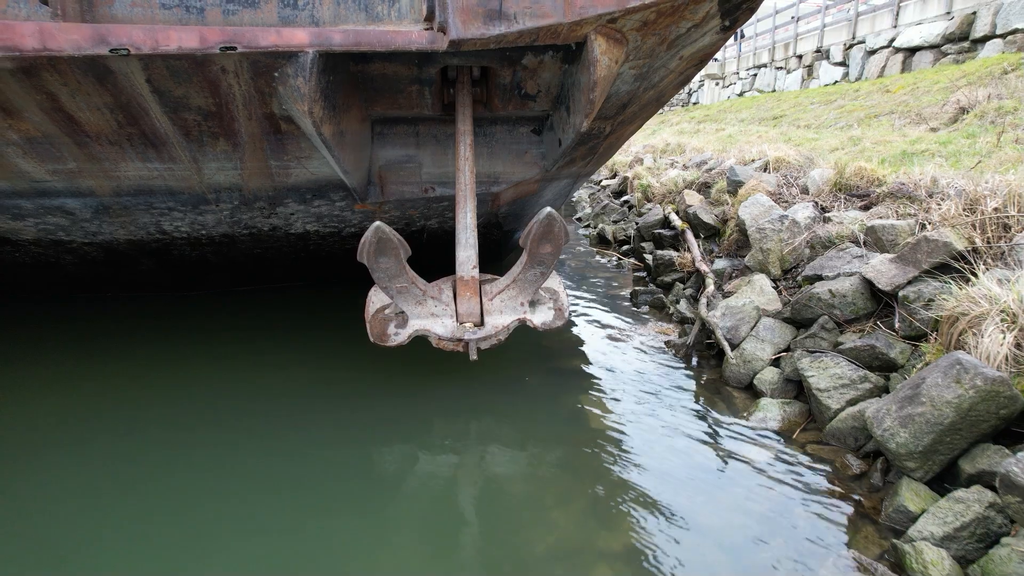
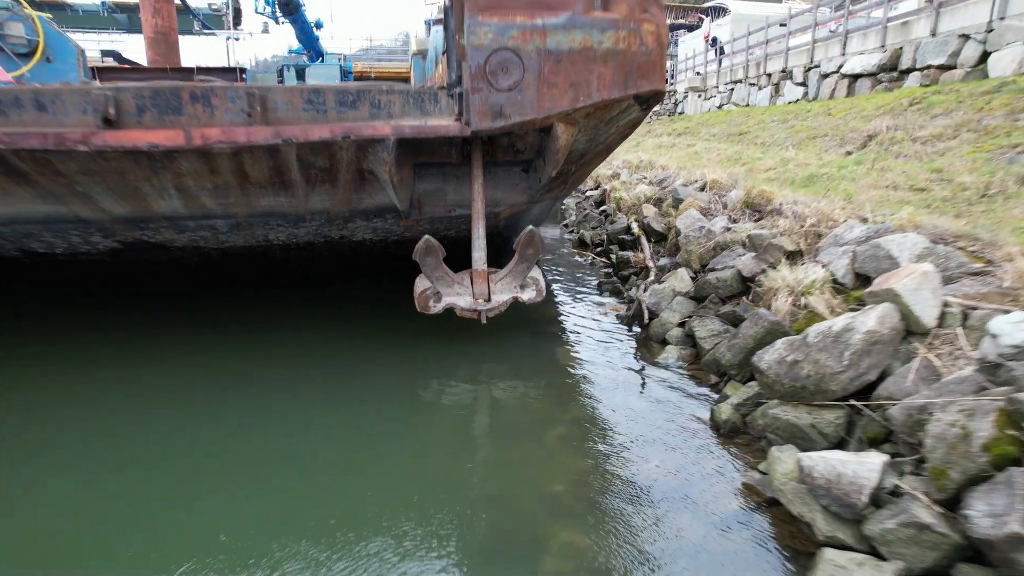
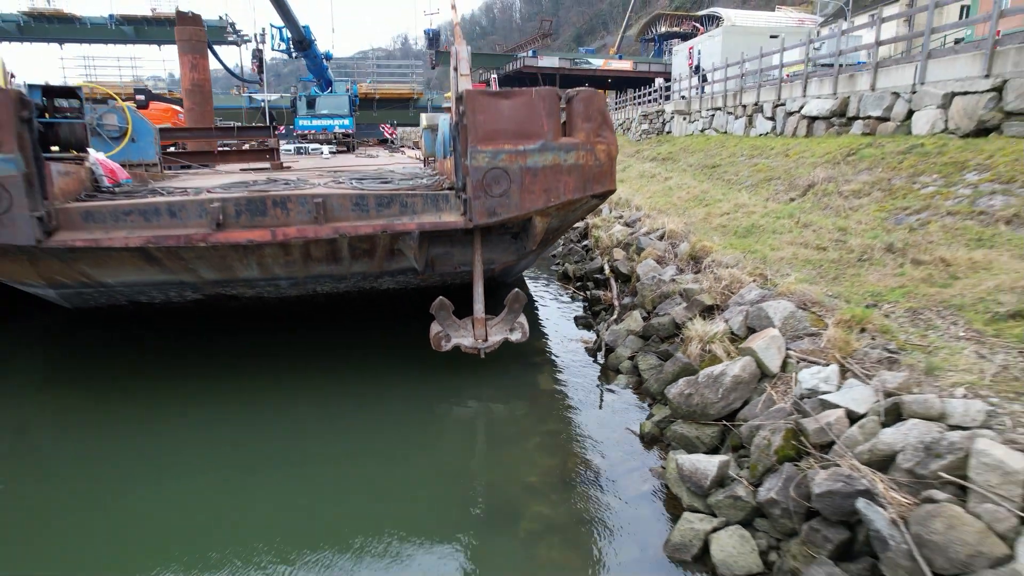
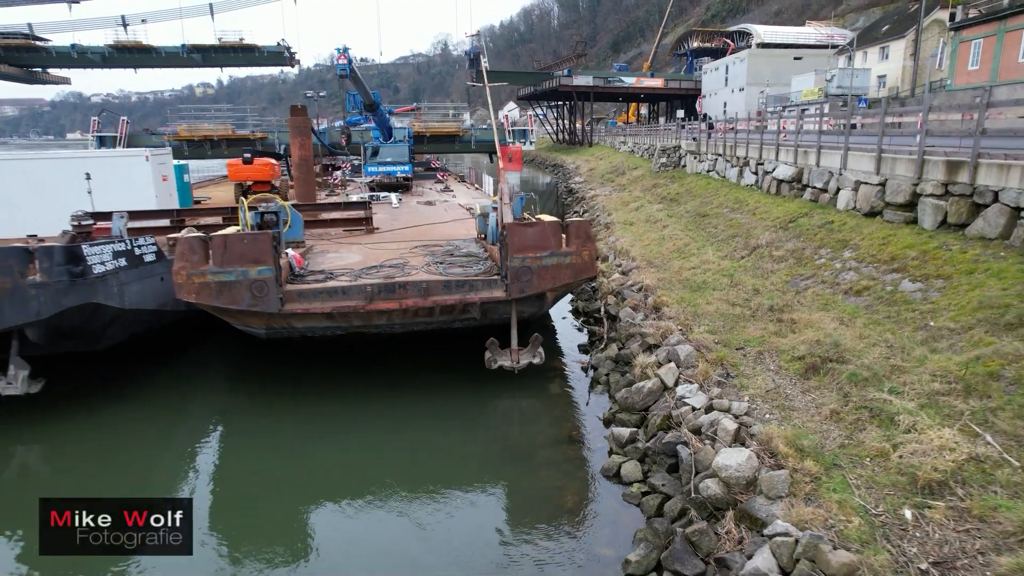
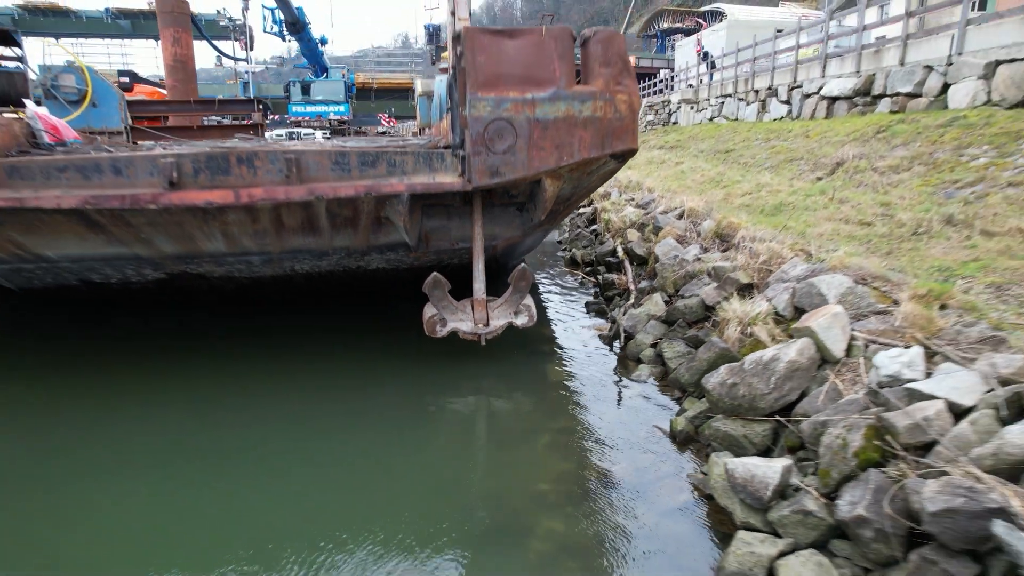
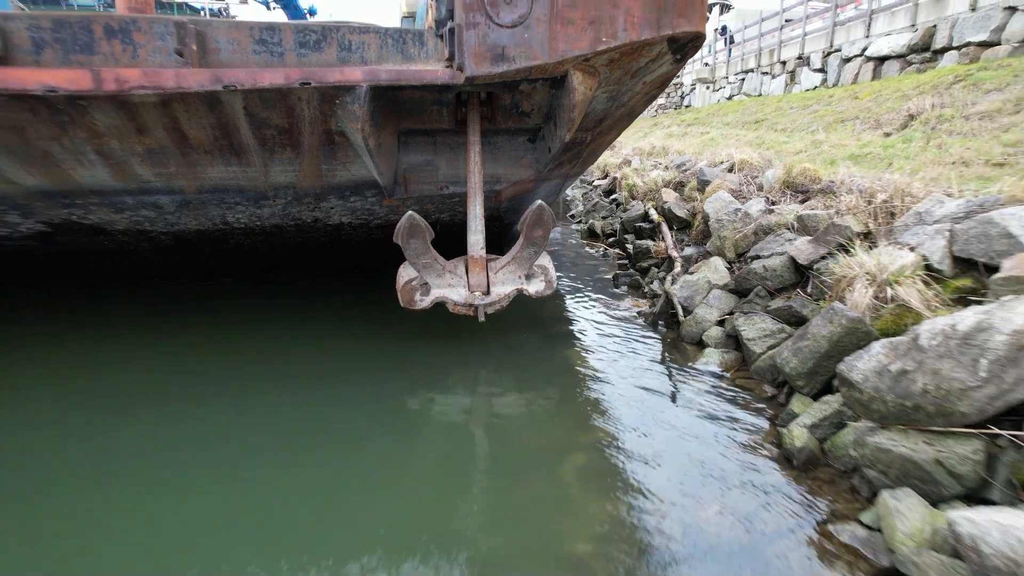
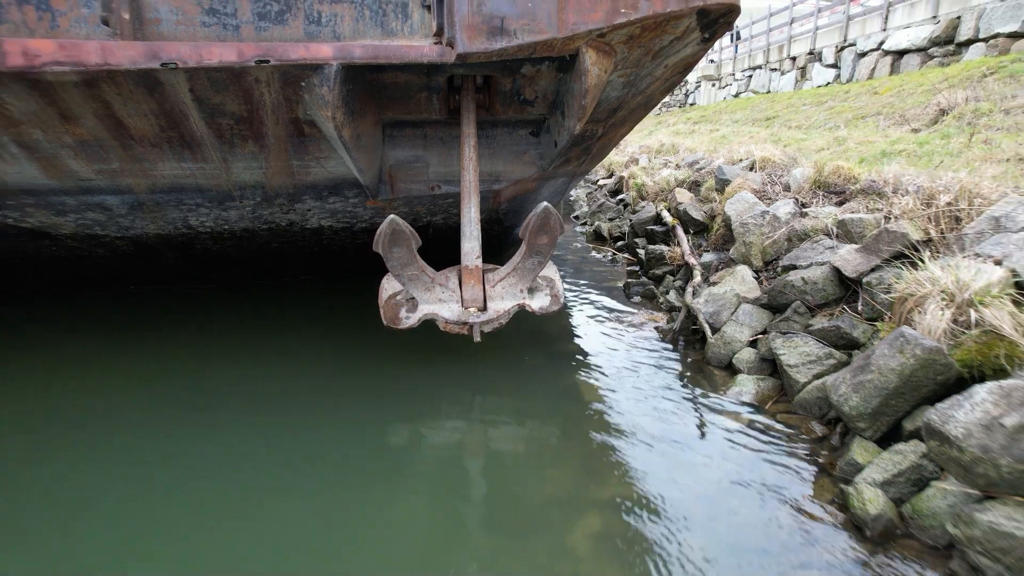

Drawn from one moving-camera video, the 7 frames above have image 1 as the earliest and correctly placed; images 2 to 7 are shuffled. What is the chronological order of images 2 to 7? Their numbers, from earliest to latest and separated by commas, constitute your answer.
7, 6, 2, 5, 3, 4
